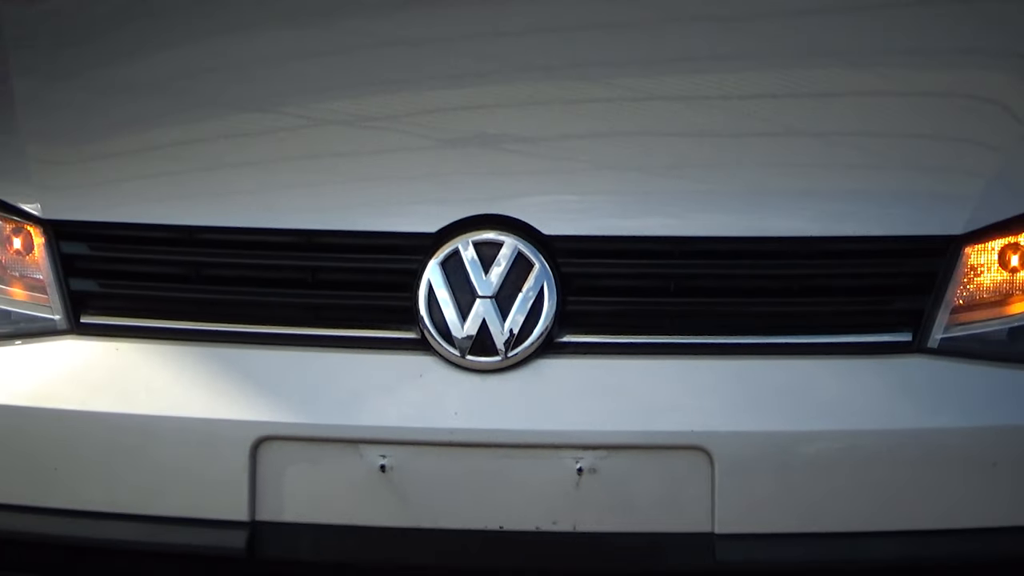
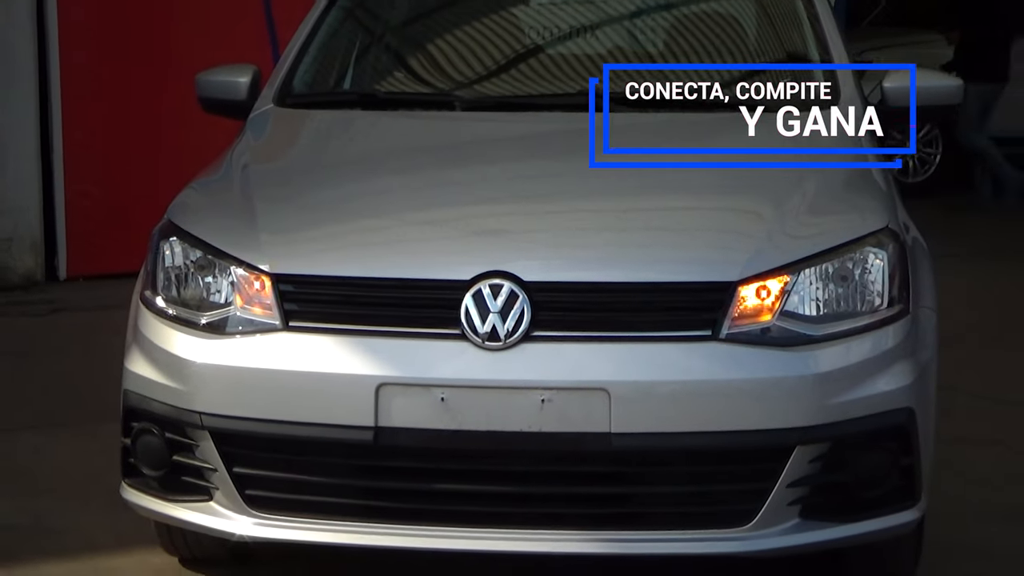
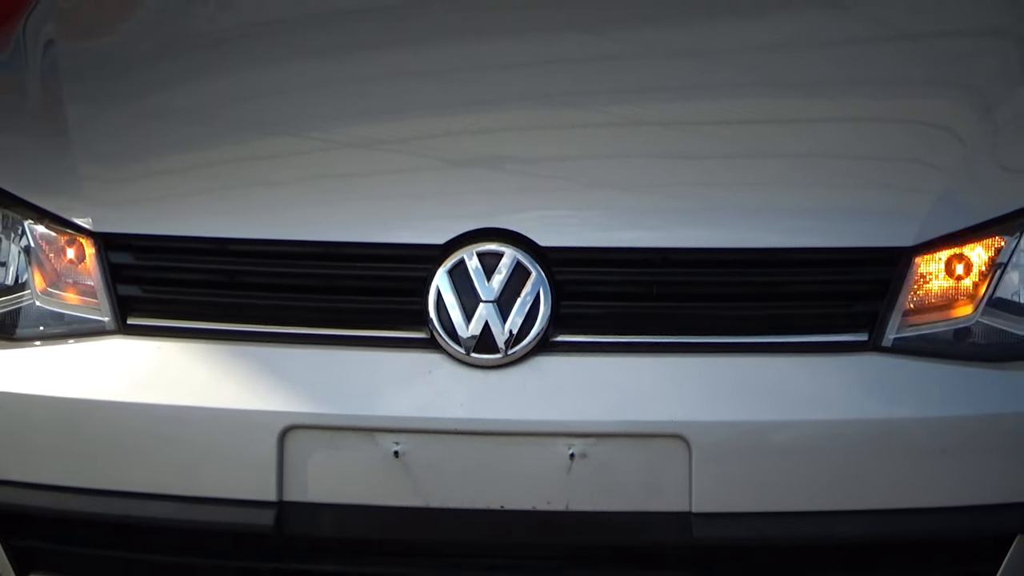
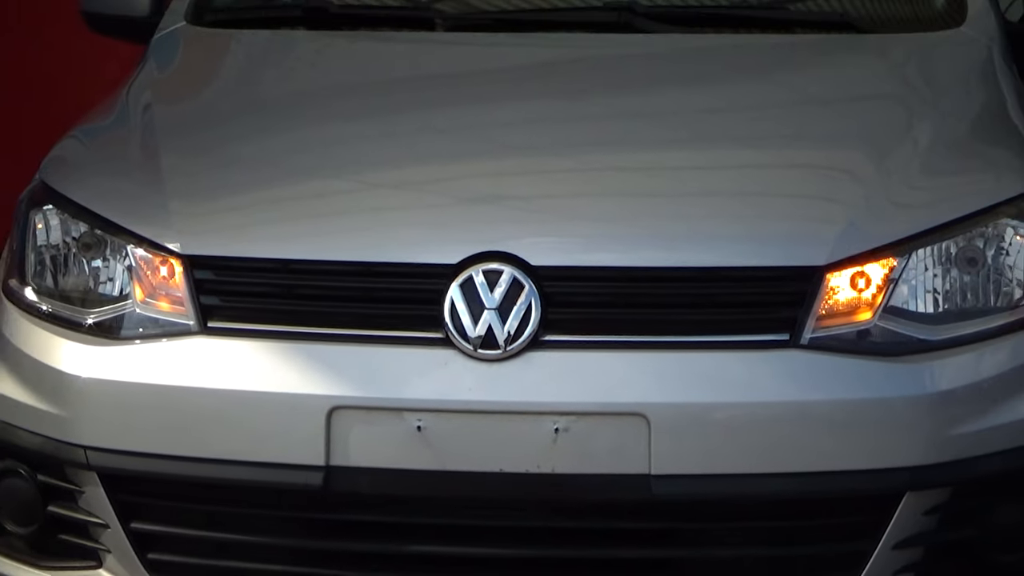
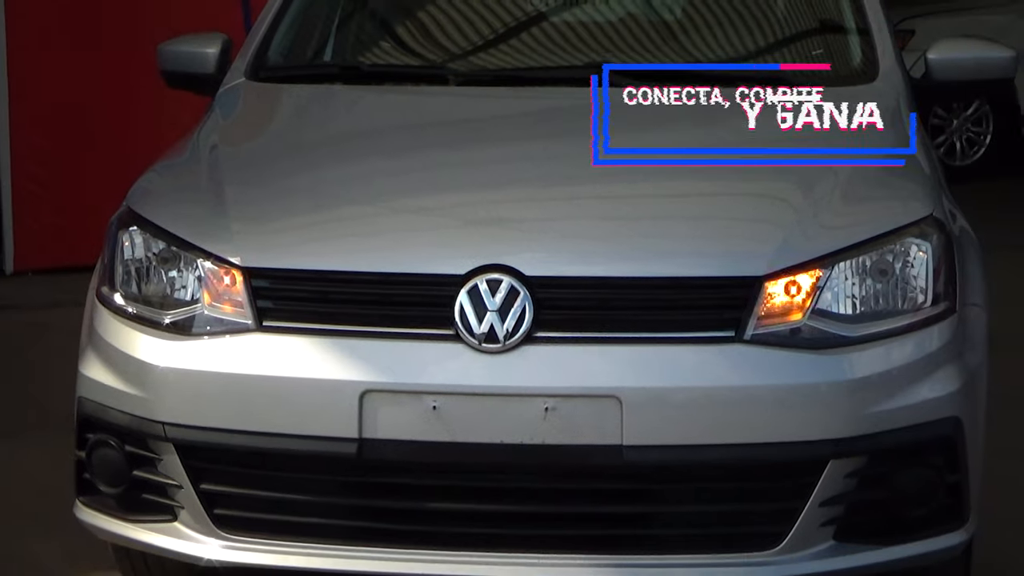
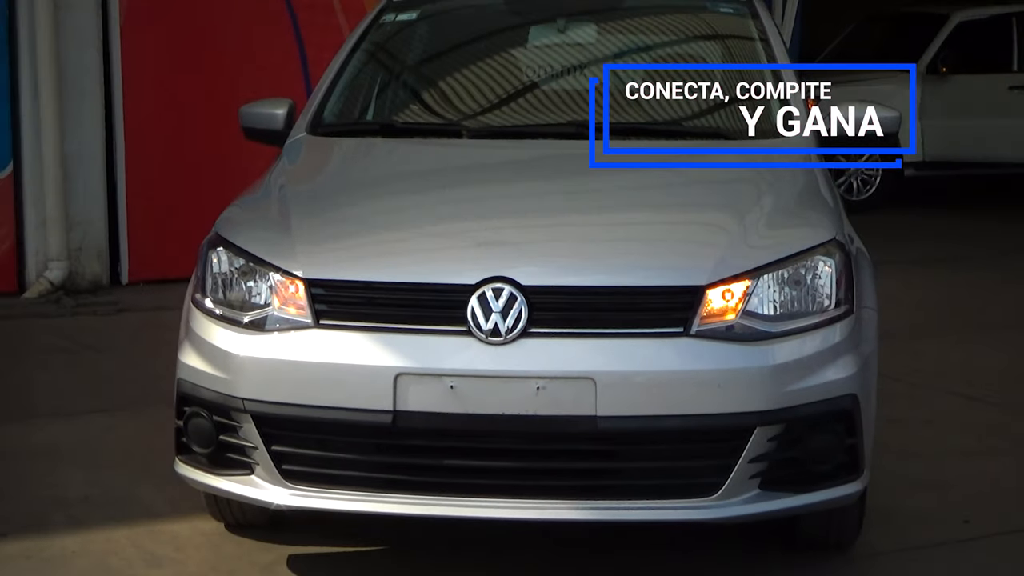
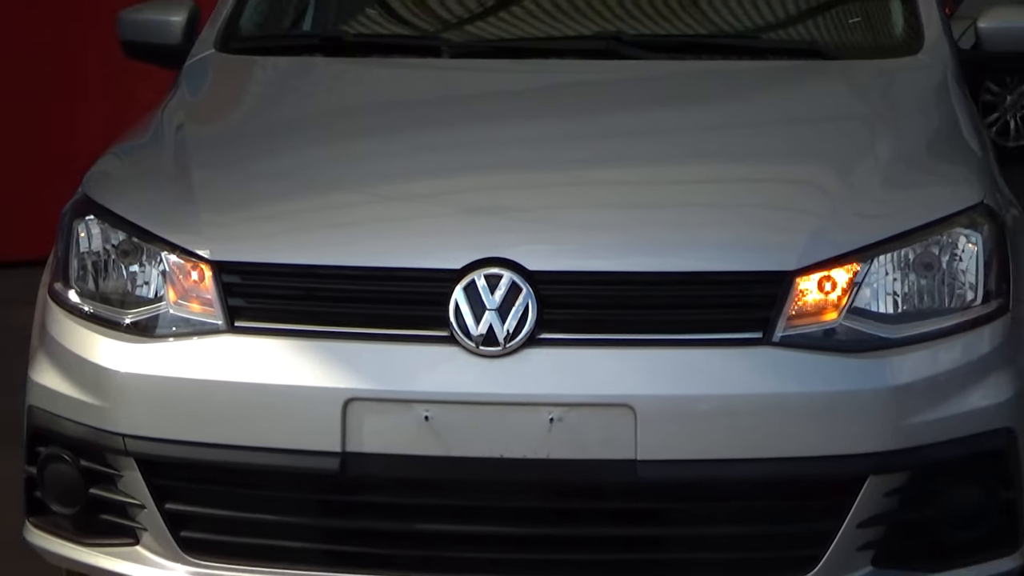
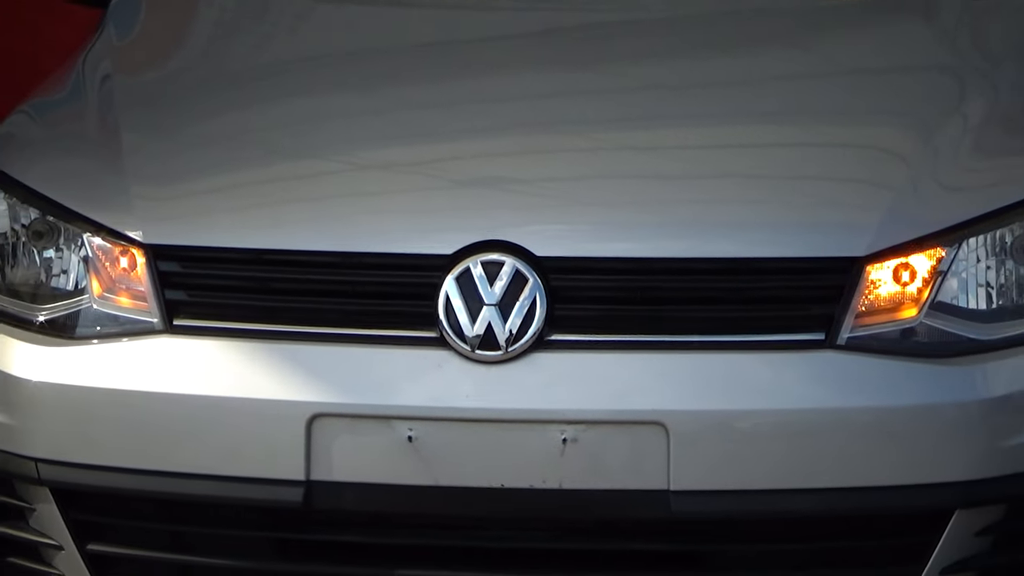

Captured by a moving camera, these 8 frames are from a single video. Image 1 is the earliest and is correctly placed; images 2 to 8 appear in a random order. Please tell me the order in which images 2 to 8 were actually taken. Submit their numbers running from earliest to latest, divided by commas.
3, 8, 4, 7, 5, 2, 6
